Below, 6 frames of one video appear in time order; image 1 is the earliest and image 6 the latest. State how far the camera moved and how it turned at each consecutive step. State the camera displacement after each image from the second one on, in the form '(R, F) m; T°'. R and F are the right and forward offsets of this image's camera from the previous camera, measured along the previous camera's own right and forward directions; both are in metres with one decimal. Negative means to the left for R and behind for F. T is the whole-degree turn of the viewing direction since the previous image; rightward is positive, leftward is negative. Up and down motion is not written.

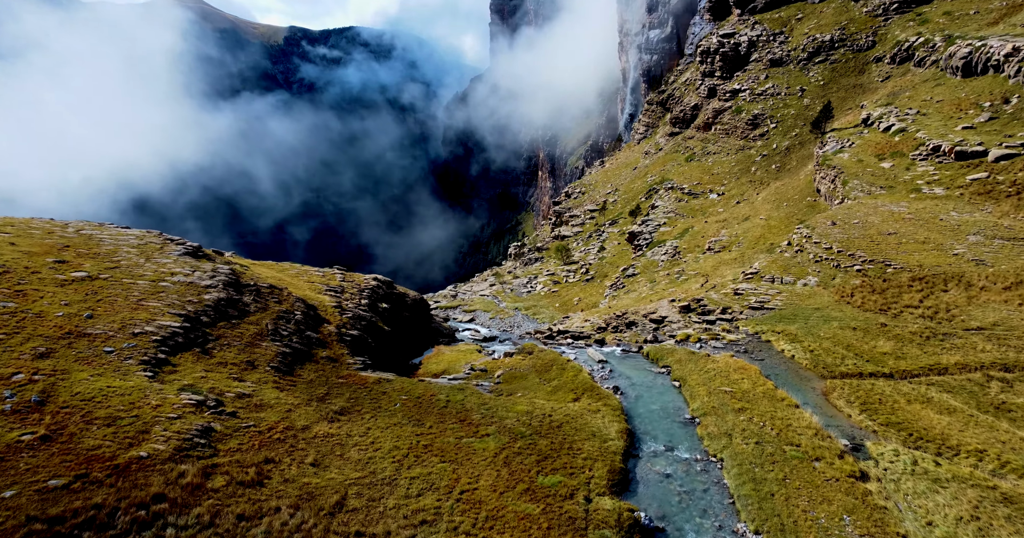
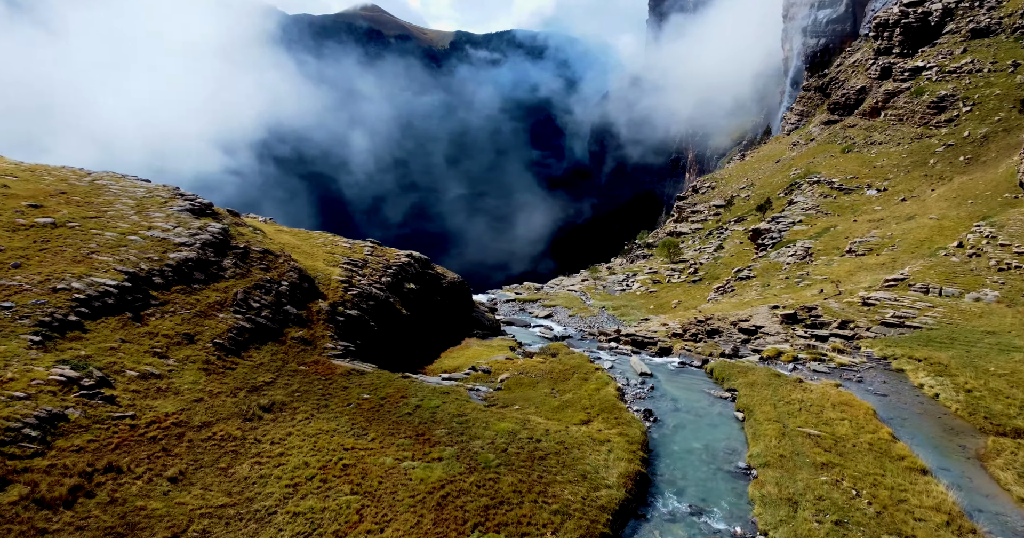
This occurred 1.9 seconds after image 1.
(+11.0, +14.4) m; -14°
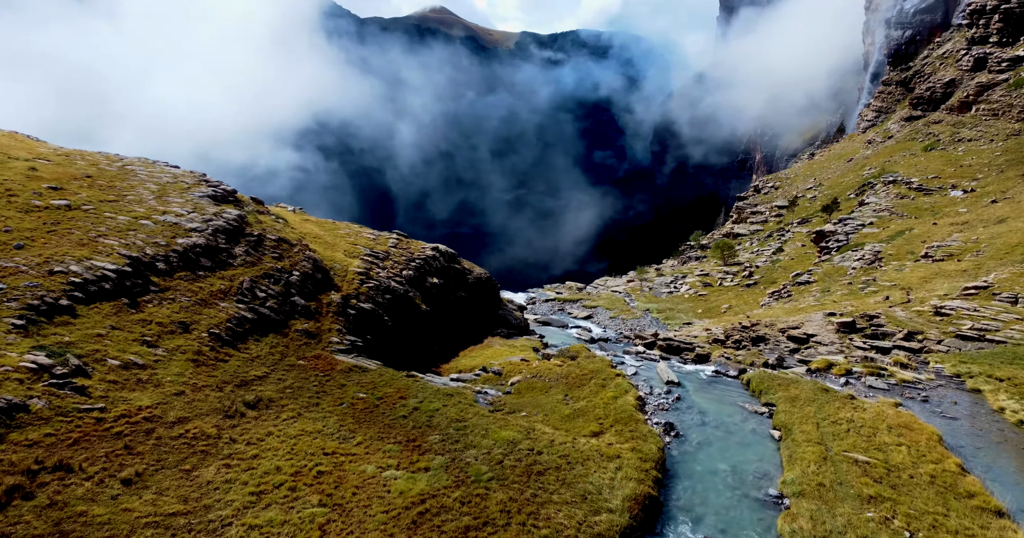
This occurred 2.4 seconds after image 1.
(+3.6, +3.6) m; -6°
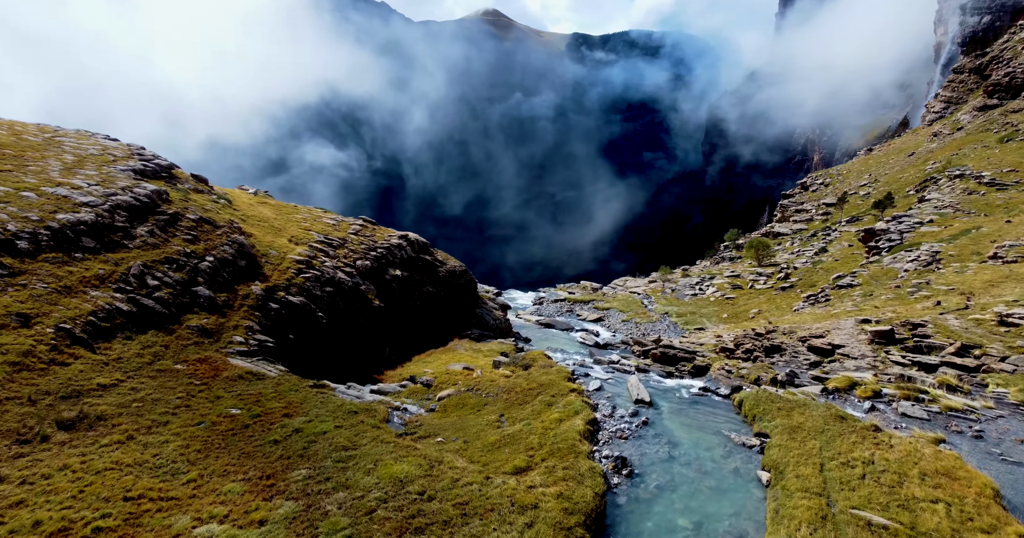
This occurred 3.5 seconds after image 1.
(+8.3, +9.3) m; -5°
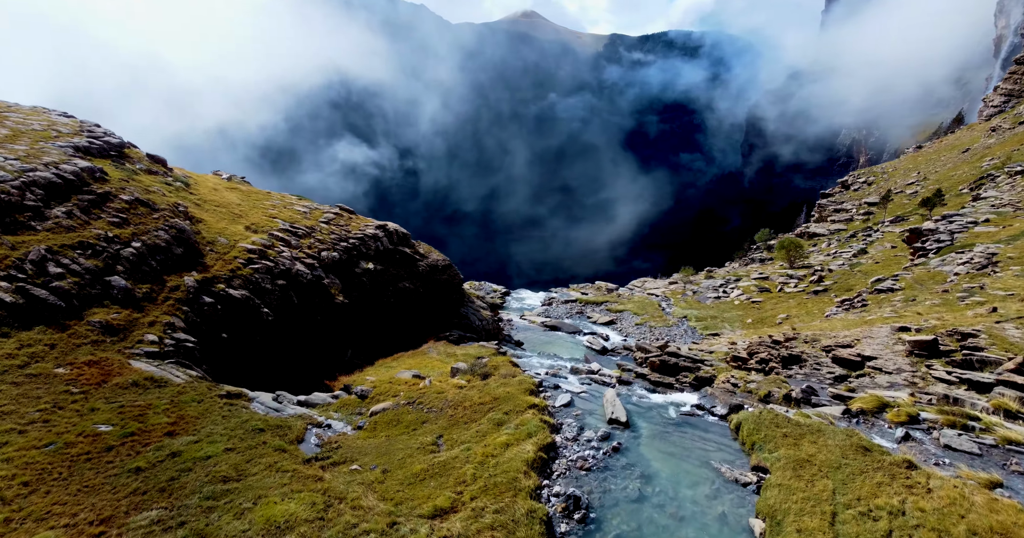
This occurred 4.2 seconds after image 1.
(+5.2, +6.7) m; -3°
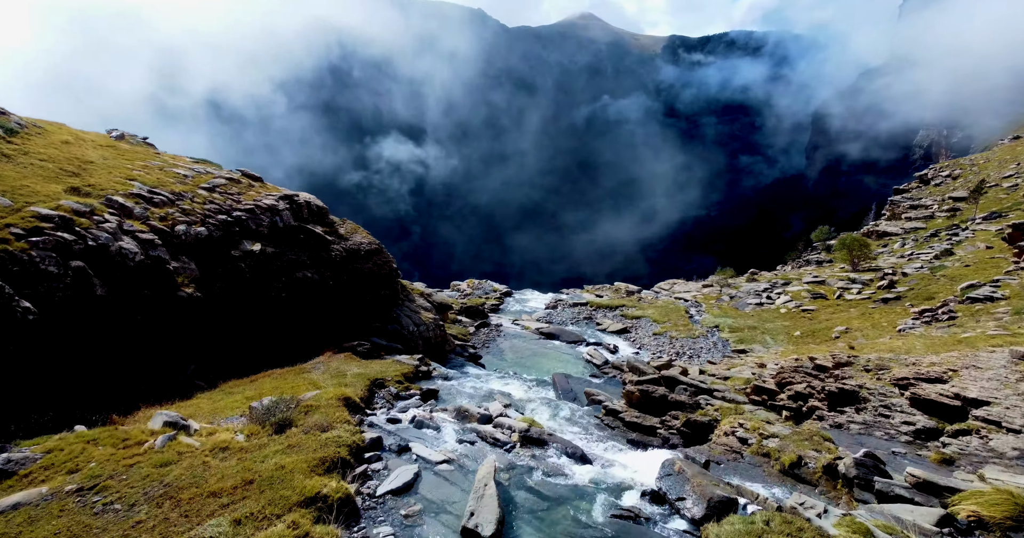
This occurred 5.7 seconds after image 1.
(+9.3, +16.9) m; -5°
